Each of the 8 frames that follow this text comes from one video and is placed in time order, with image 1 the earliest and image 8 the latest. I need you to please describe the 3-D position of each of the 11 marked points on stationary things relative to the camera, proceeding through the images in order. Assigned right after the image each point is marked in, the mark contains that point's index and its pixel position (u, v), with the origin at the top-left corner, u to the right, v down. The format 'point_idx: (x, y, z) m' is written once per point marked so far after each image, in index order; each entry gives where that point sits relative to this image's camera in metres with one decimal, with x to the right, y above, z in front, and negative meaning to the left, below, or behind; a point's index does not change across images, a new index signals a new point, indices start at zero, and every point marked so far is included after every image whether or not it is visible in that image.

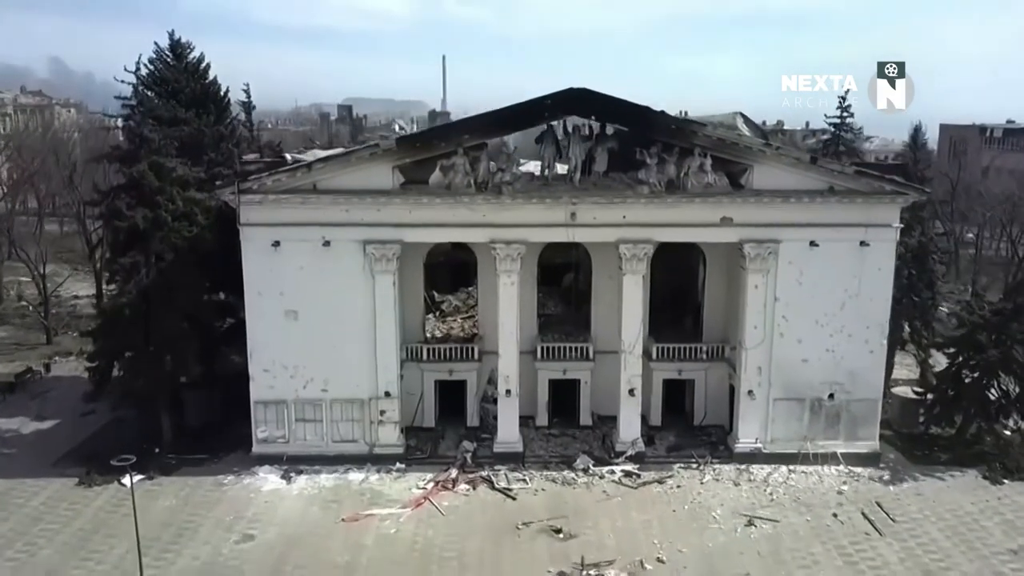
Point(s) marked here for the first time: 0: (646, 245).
0: (+2.5, +0.8, +16.3) m
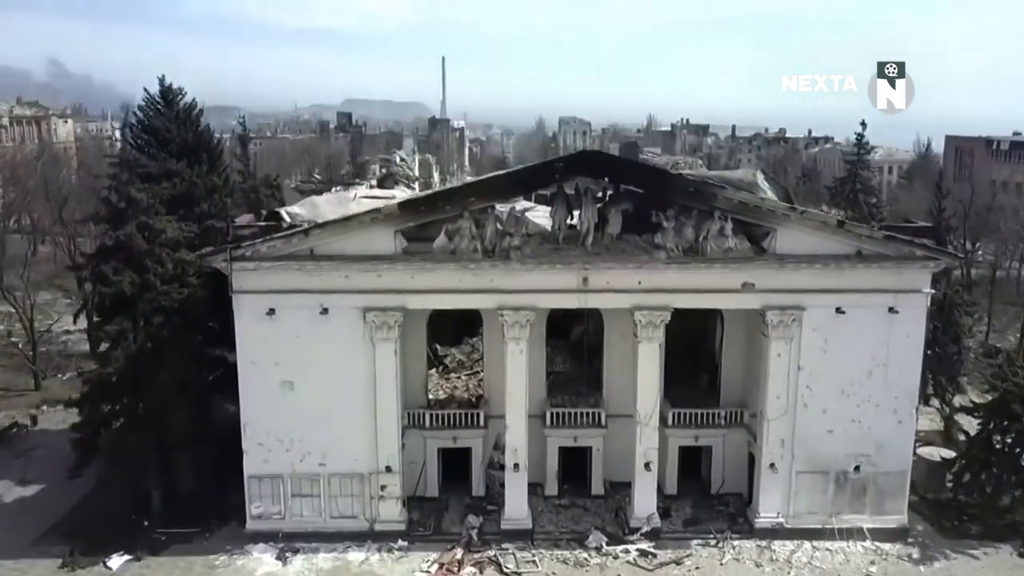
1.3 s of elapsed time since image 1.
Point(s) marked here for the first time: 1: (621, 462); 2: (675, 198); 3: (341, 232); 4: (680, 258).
0: (+2.7, -0.4, +15.4) m
1: (+2.2, -3.5, +17.8) m
2: (+2.8, +1.5, +15.1) m
3: (-2.9, +1.0, +14.9) m
4: (+2.9, +0.5, +15.1) m
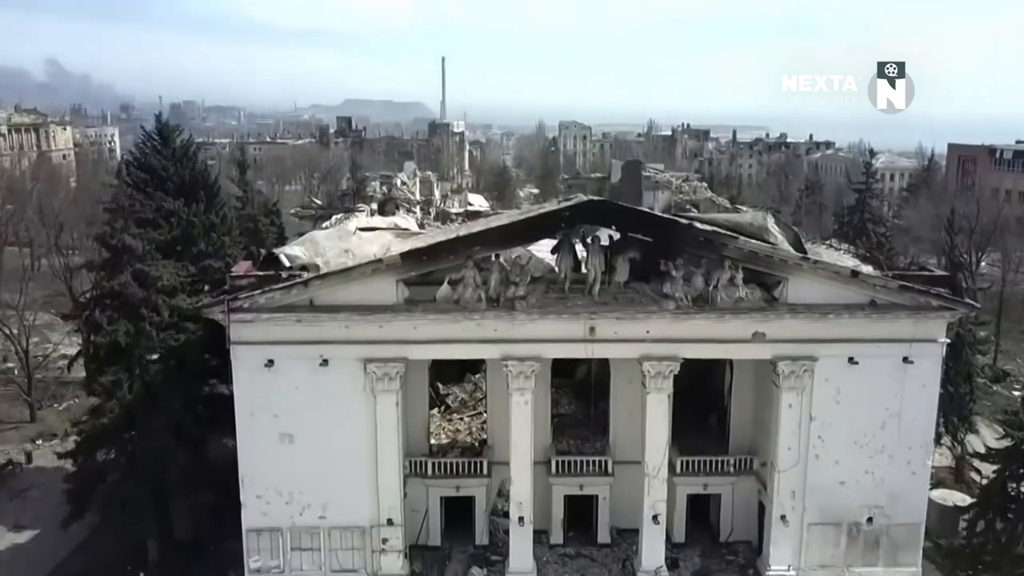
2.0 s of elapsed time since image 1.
0: (+2.7, -1.3, +15.0) m
1: (+2.3, -4.4, +17.4) m
2: (+2.9, +0.7, +14.7) m
3: (-2.8, +0.1, +14.5) m
4: (+3.0, -0.3, +14.7) m
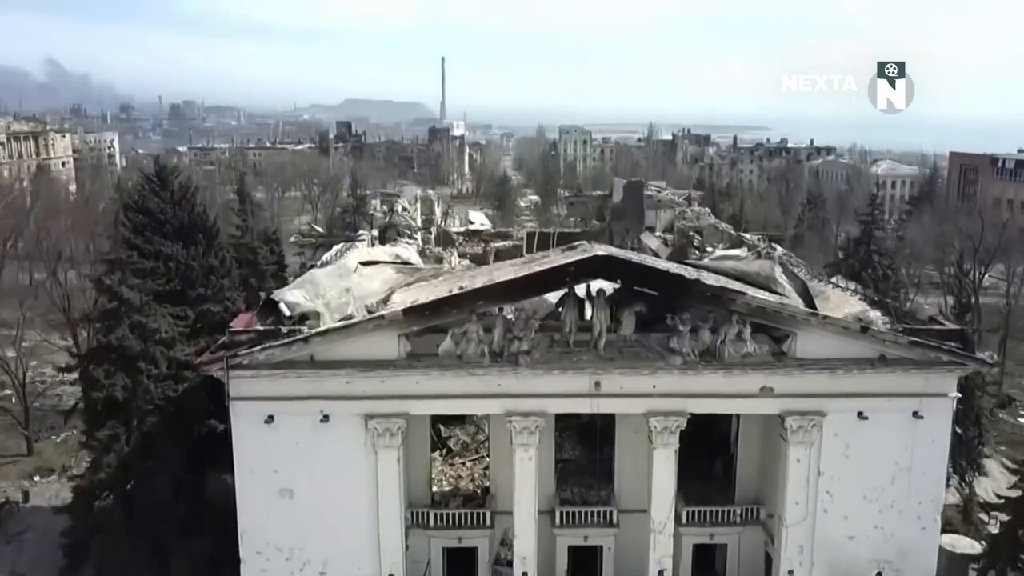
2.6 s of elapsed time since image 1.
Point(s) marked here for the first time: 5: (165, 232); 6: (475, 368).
0: (+2.8, -2.2, +14.7) m
1: (+2.4, -5.3, +17.2) m
2: (+2.9, -0.2, +14.4) m
3: (-2.8, -0.8, +14.2) m
4: (+3.1, -1.2, +14.5) m
5: (-7.2, +1.1, +18.1) m
6: (-0.6, -1.3, +14.3) m
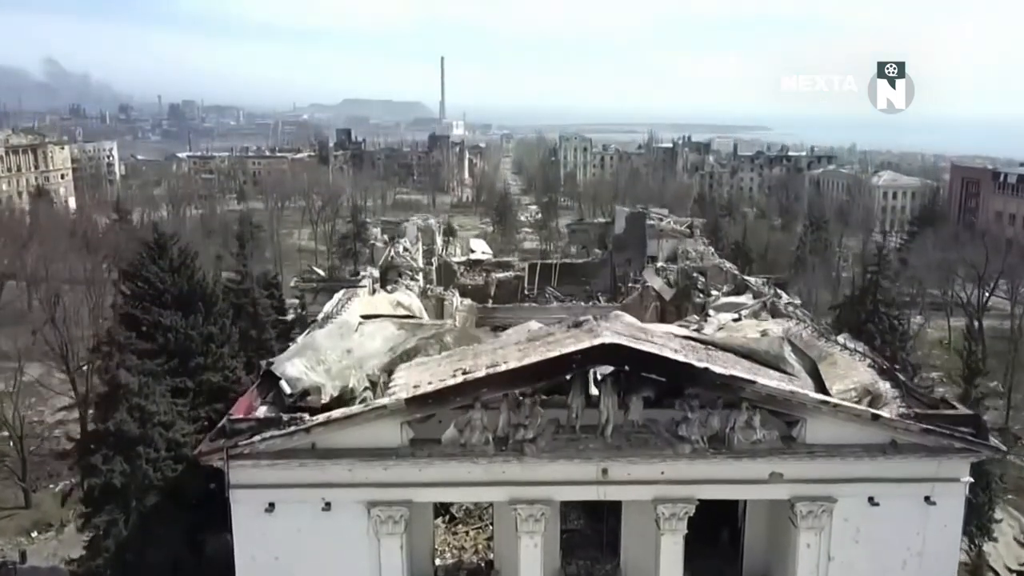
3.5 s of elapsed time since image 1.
0: (+2.9, -3.6, +14.5) m
1: (+2.4, -6.7, +16.9) m
2: (+3.0, -1.6, +14.2) m
3: (-2.7, -2.2, +14.0) m
4: (+3.1, -2.6, +14.2) m
5: (-7.1, -0.3, +17.9) m
6: (-0.5, -2.7, +14.1) m
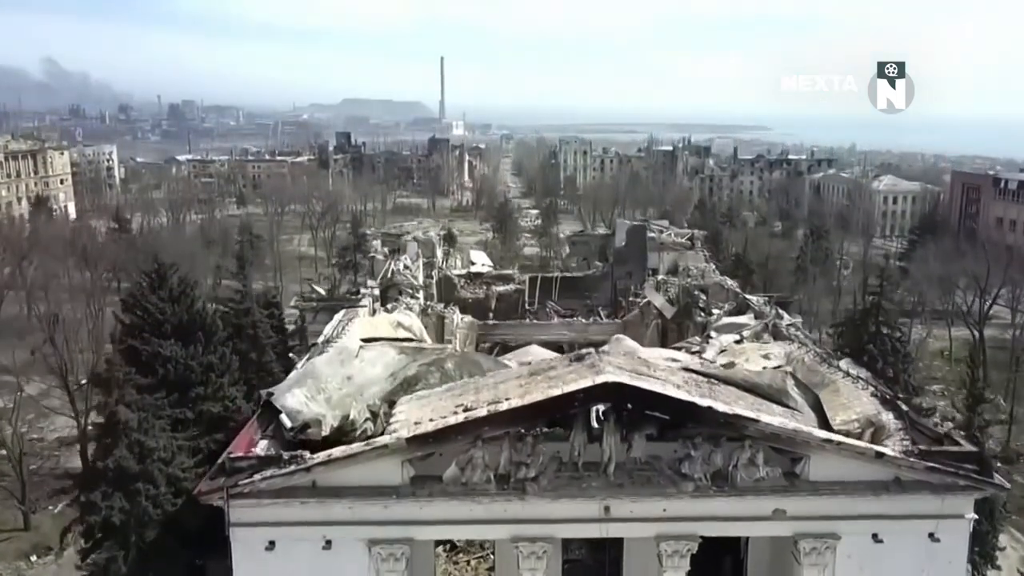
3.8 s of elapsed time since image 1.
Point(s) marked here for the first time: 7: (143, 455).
0: (+2.9, -4.2, +14.4) m
1: (+2.5, -7.3, +16.8) m
2: (+3.1, -2.2, +14.1) m
3: (-2.7, -2.8, +13.9) m
4: (+3.2, -3.2, +14.1) m
5: (-7.1, -0.9, +17.8) m
6: (-0.5, -3.3, +14.0) m
7: (-6.6, -2.9, +15.7) m
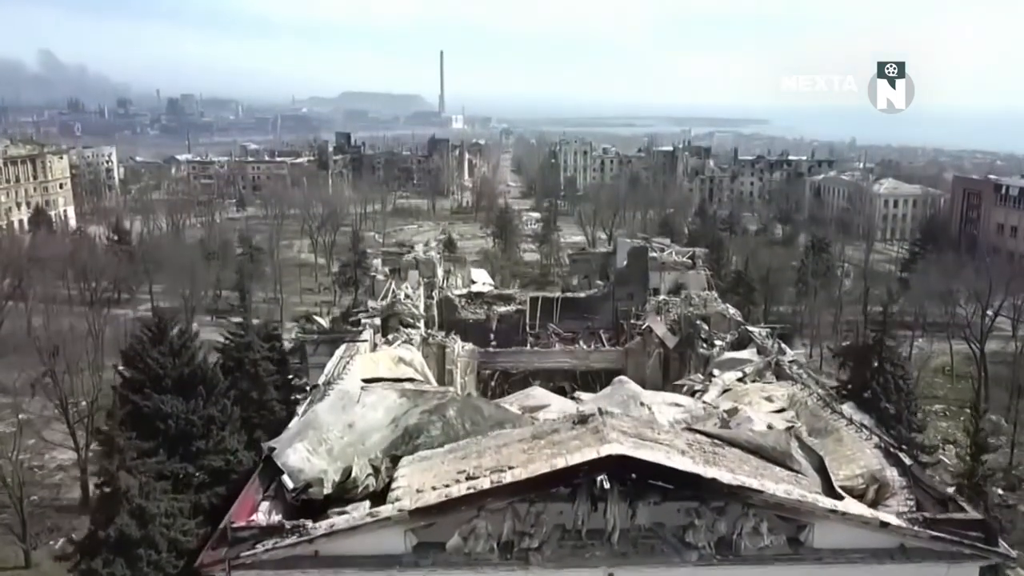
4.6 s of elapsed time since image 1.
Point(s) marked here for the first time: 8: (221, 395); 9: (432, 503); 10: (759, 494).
0: (+3.0, -5.3, +14.3) m
1: (+2.5, -8.3, +16.8) m
2: (+3.1, -3.3, +14.0) m
3: (-2.6, -3.9, +13.8) m
4: (+3.2, -4.3, +14.1) m
5: (-7.0, -1.9, +17.7) m
6: (-0.4, -4.4, +13.9) m
7: (-6.6, -4.0, +15.6) m
8: (-6.1, -2.2, +18.3) m
9: (-1.2, -3.3, +13.6) m
10: (+3.9, -3.2, +13.9) m
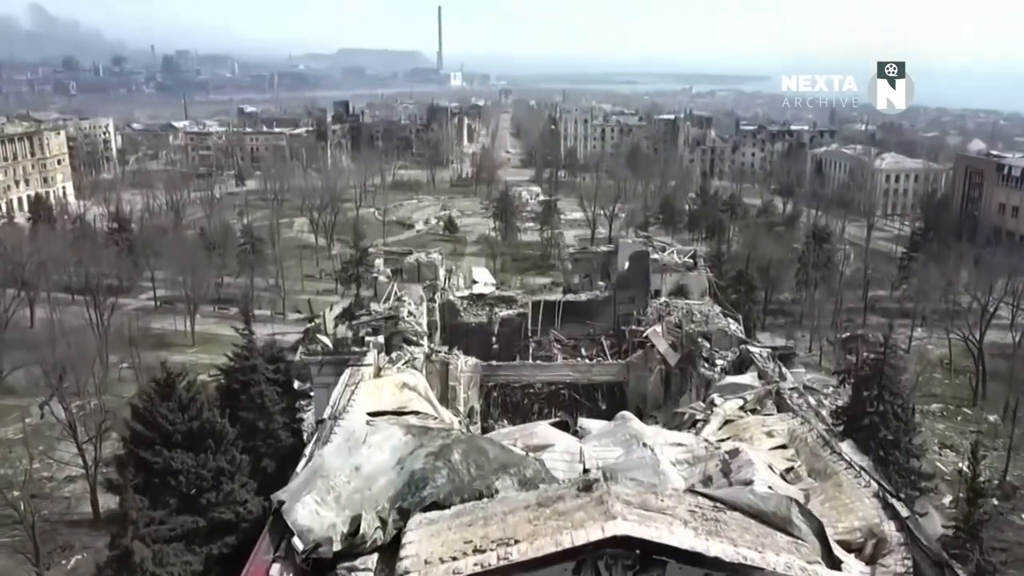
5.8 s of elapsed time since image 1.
0: (+3.1, -6.5, +14.8) m
1: (+2.6, -9.5, +17.4) m
2: (+3.2, -4.6, +14.3) m
3: (-2.5, -5.2, +14.2) m
4: (+3.3, -5.6, +14.4) m
5: (-6.9, -3.1, +17.9) m
6: (-0.3, -5.7, +14.3) m
7: (-6.5, -5.2, +15.9) m
8: (-6.0, -3.3, +18.5) m
9: (-1.1, -4.6, +13.9) m
10: (+4.0, -4.5, +14.2) m
